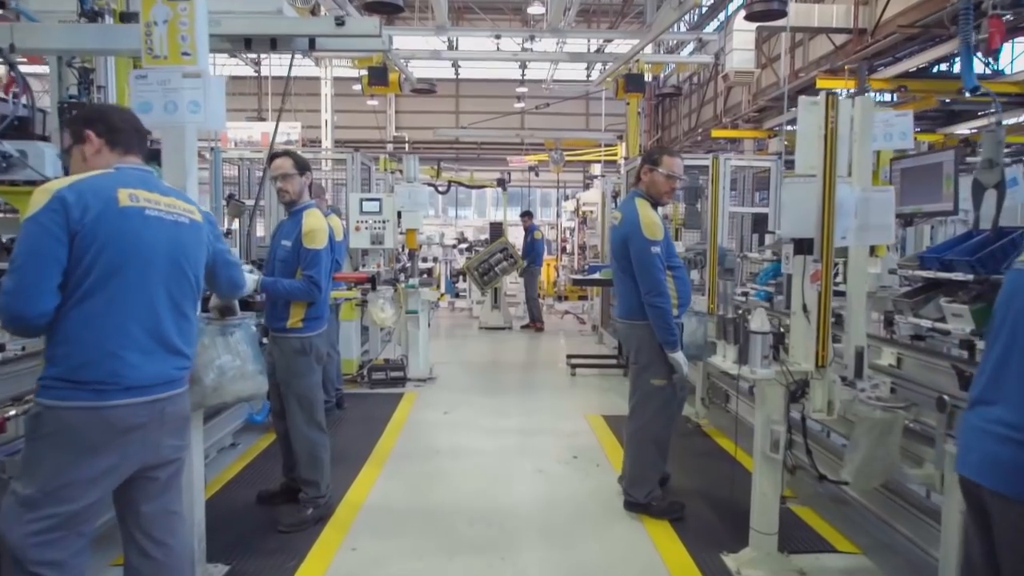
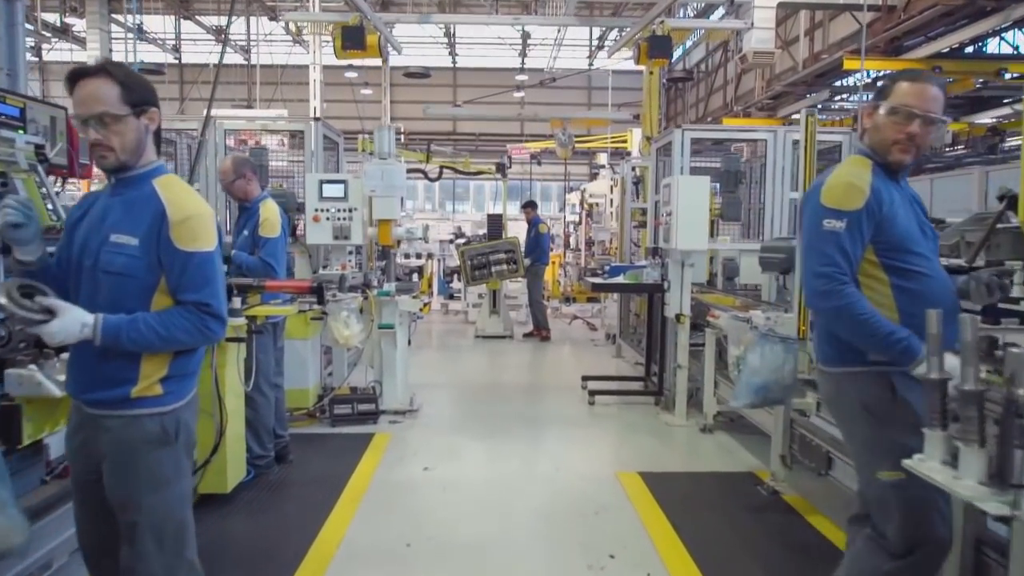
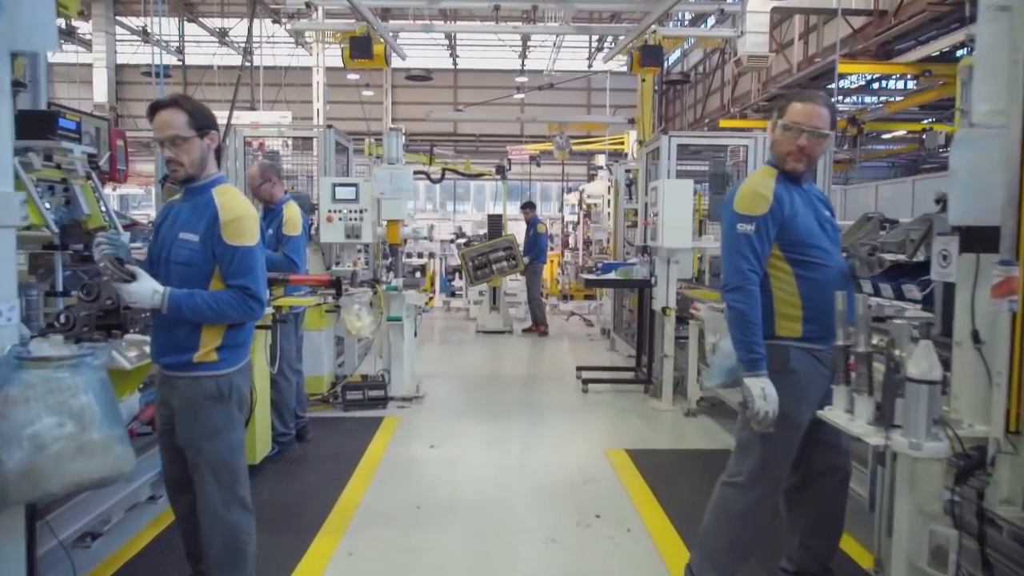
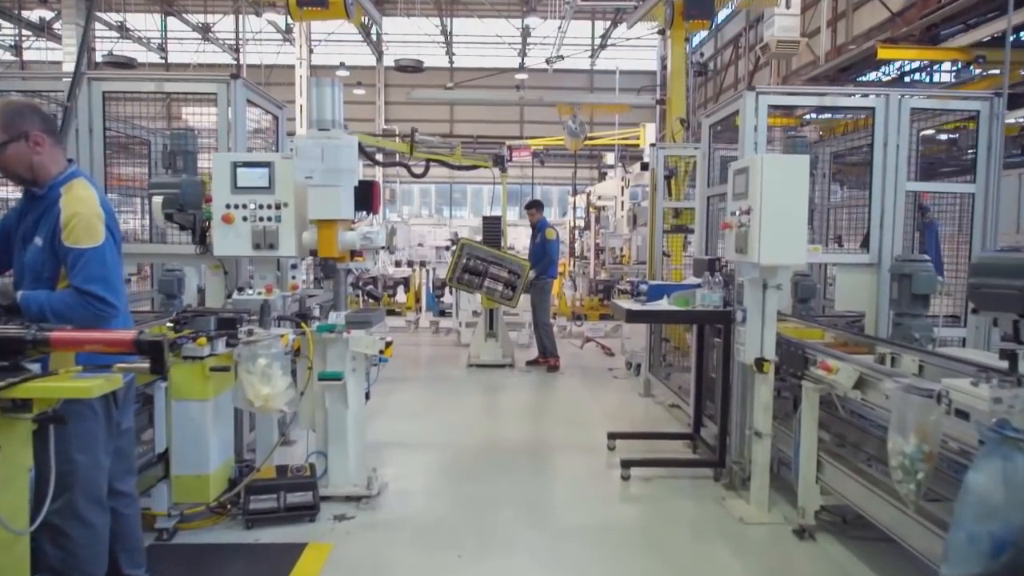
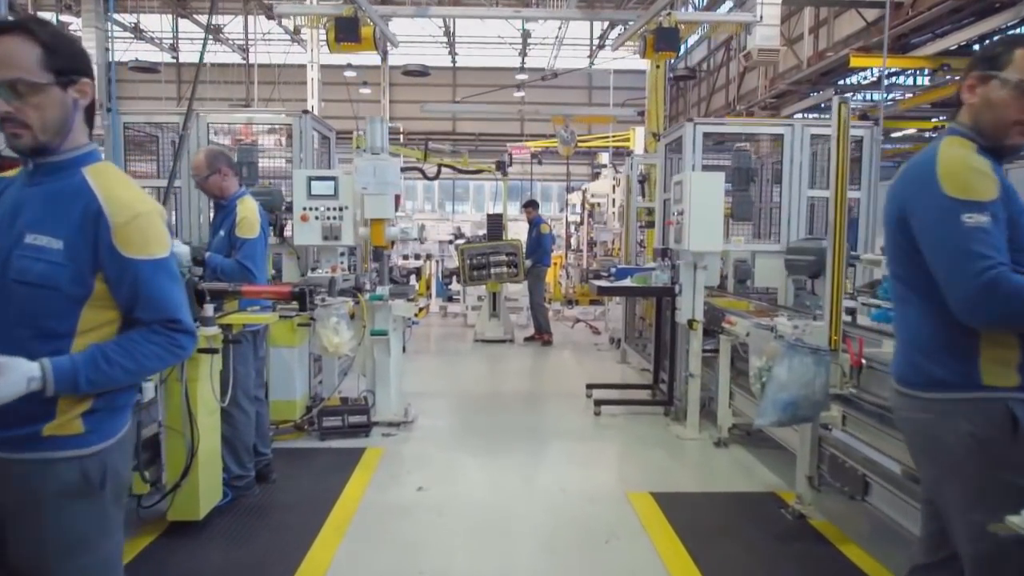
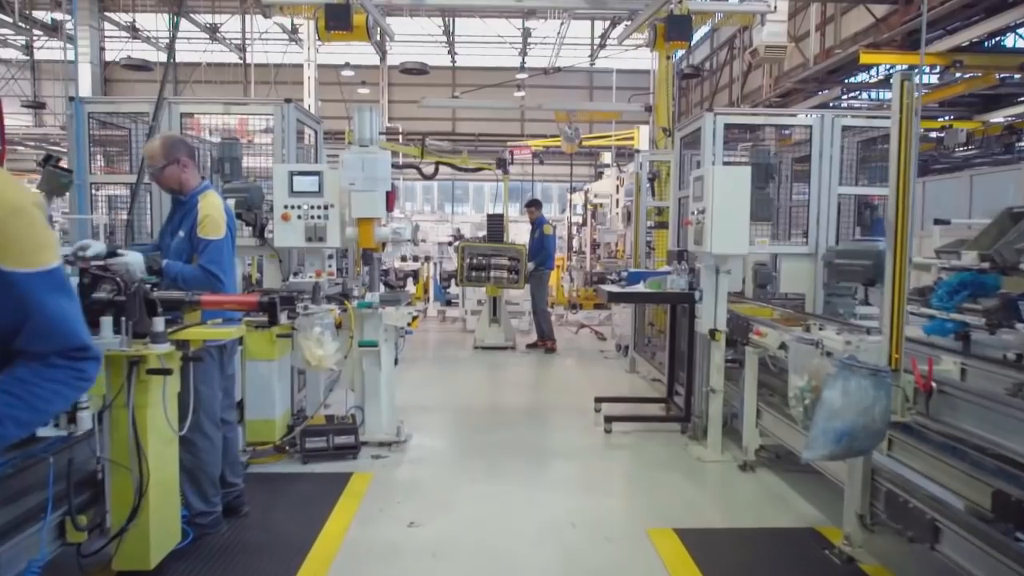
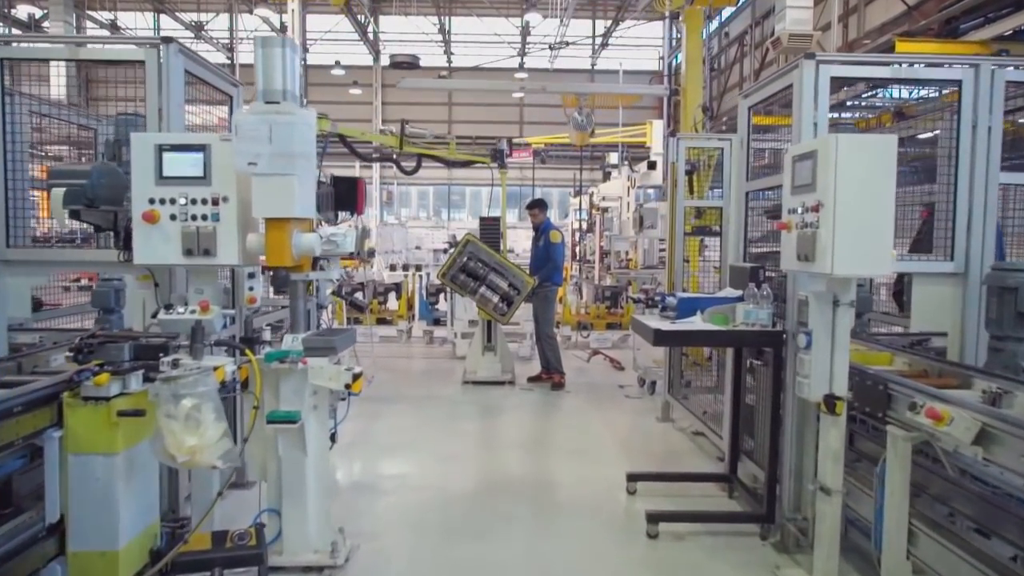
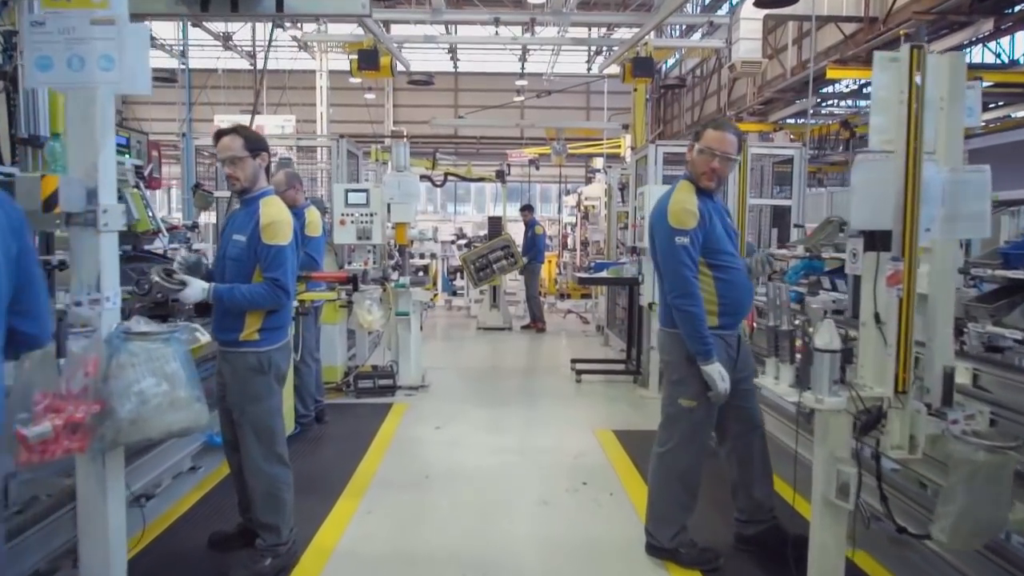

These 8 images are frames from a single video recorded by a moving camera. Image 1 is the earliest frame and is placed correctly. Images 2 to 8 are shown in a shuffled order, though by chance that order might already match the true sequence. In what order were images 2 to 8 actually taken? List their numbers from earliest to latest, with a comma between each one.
8, 3, 2, 5, 6, 4, 7
